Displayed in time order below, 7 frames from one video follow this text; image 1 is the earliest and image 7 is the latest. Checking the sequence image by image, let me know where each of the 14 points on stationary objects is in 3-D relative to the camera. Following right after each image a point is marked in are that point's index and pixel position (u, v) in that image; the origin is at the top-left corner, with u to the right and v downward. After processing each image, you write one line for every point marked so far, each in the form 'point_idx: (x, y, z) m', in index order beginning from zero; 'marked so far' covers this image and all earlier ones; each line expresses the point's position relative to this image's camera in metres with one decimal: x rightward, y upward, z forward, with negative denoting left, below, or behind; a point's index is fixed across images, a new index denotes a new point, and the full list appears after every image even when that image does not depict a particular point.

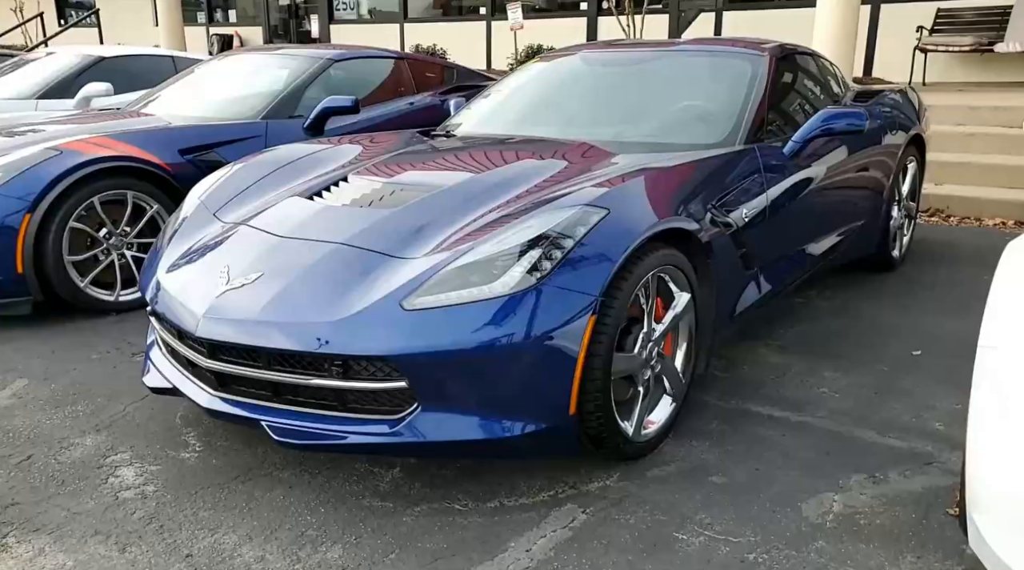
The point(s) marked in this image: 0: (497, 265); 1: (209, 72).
0: (0.0, +0.1, +2.3) m
1: (-2.2, +1.5, +5.7) m
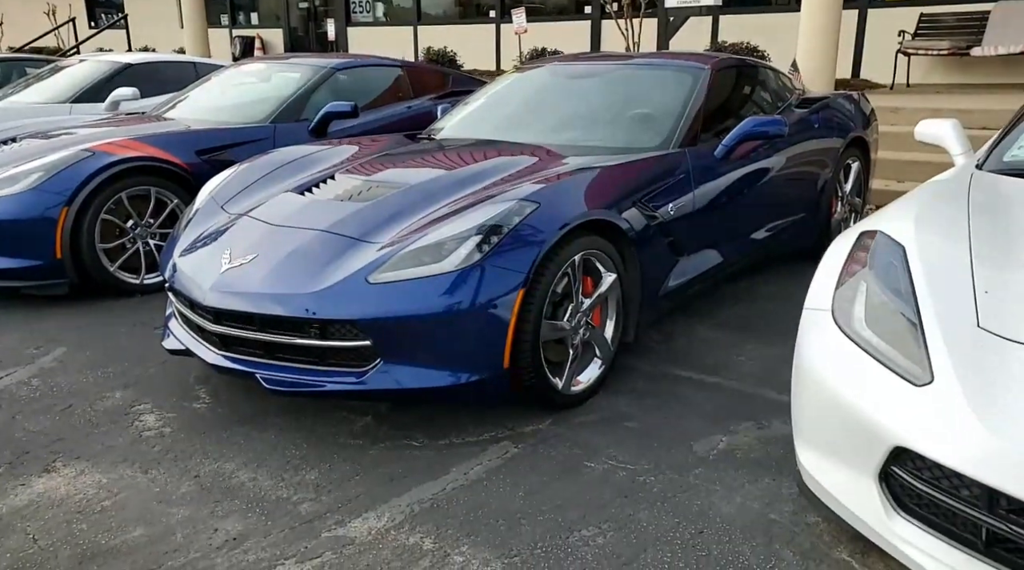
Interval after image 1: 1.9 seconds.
0: (-0.2, +0.1, +2.8) m
1: (-2.3, +1.6, +6.3) m
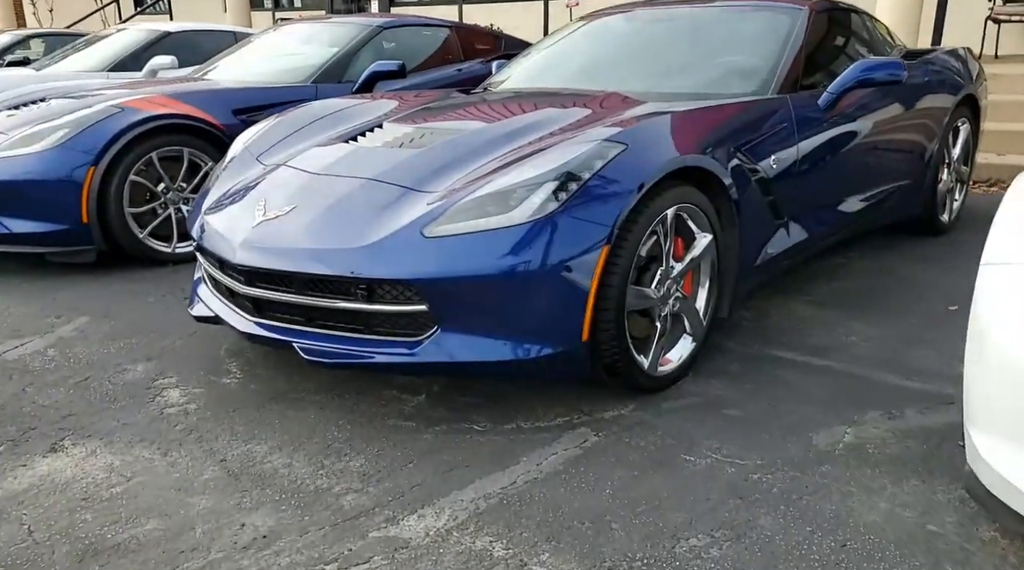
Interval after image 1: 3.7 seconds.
0: (0.0, +0.3, +2.4) m
1: (-1.8, +1.8, +6.0) m
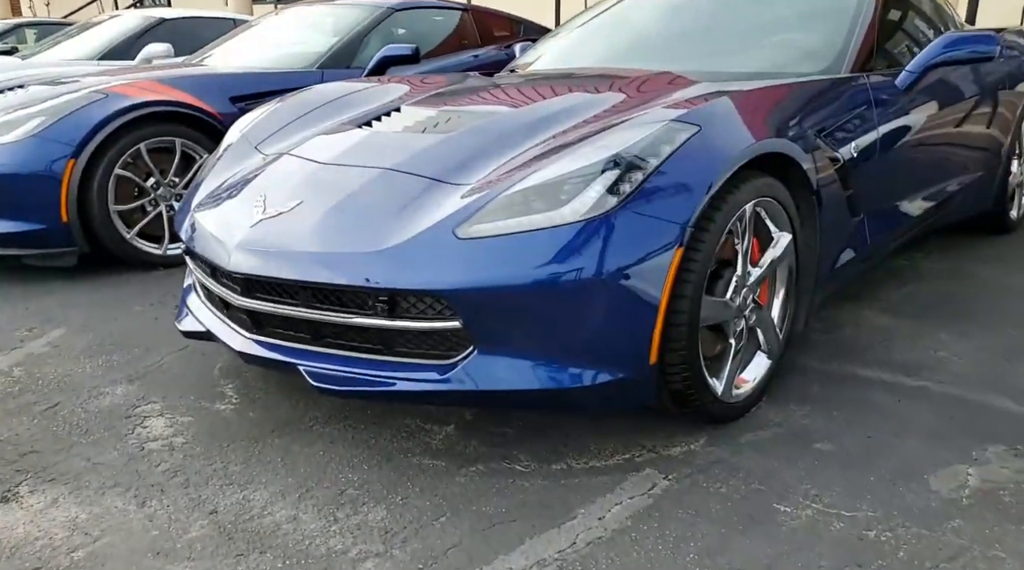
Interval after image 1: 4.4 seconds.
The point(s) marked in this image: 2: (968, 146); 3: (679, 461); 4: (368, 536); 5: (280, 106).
0: (+0.1, +0.2, +1.9) m
1: (-1.7, +1.8, +5.5) m
2: (+2.0, +0.6, +3.5) m
3: (+0.4, -0.4, +2.1) m
4: (-0.3, -0.6, +1.8) m
5: (-0.9, +0.7, +3.1) m
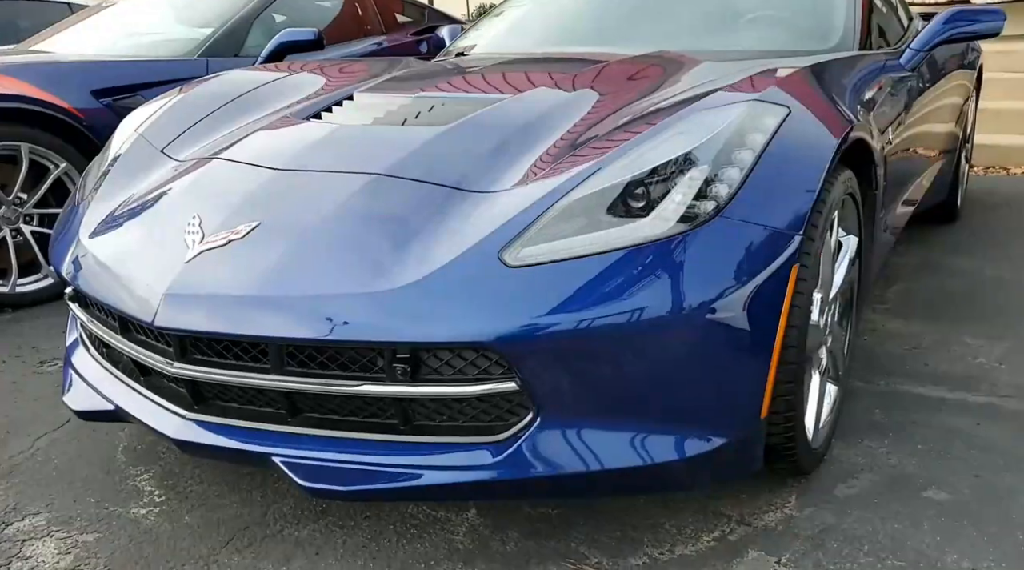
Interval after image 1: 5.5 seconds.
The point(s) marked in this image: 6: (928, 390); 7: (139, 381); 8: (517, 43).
0: (+0.2, +0.2, +1.5) m
1: (-2.3, +1.6, +4.7) m
2: (+1.8, +0.6, +3.4) m
3: (+0.5, -0.5, +1.6) m
4: (-0.1, -0.6, +1.2) m
5: (-1.0, +0.6, +2.4) m
6: (+1.2, -0.3, +2.2) m
7: (-0.8, -0.2, +1.7) m
8: (0.0, +1.0, +3.2) m
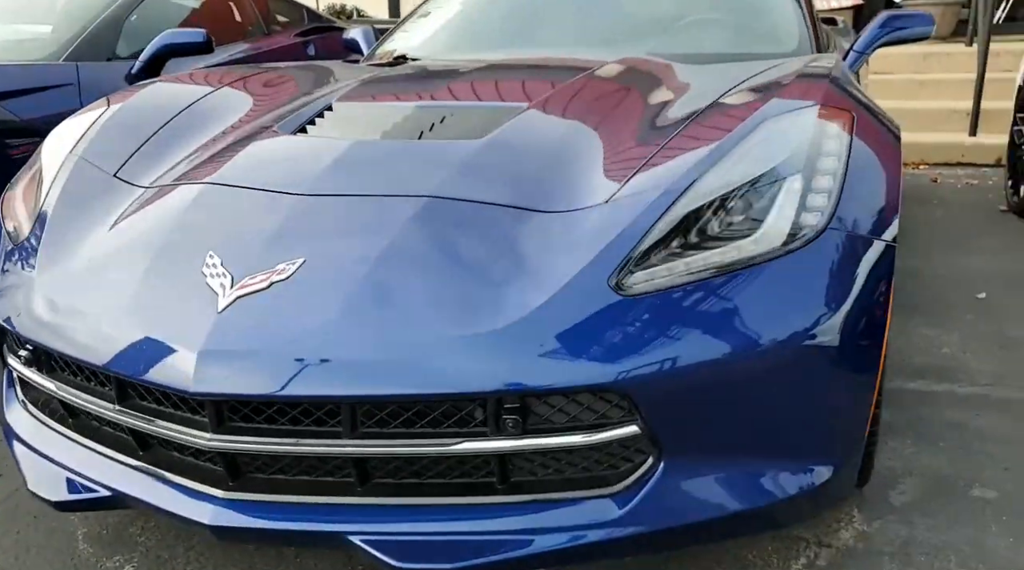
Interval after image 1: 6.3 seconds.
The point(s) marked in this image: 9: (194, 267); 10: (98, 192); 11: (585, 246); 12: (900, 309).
0: (+0.4, +0.1, +1.4) m
1: (-2.8, +1.4, +4.0) m
2: (+1.5, +0.7, +3.5) m
3: (+0.7, -0.5, +1.6) m
4: (+0.1, -0.7, +1.0) m
5: (-1.0, +0.4, +2.0) m
6: (+1.2, -0.3, +2.3) m
7: (-0.7, -0.3, +1.4) m
8: (-0.2, +0.9, +3.0) m
9: (-0.5, 0.0, +1.3) m
10: (-0.9, +0.2, +1.7) m
11: (+0.1, +0.1, +1.3) m
12: (+1.4, -0.1, +2.9) m
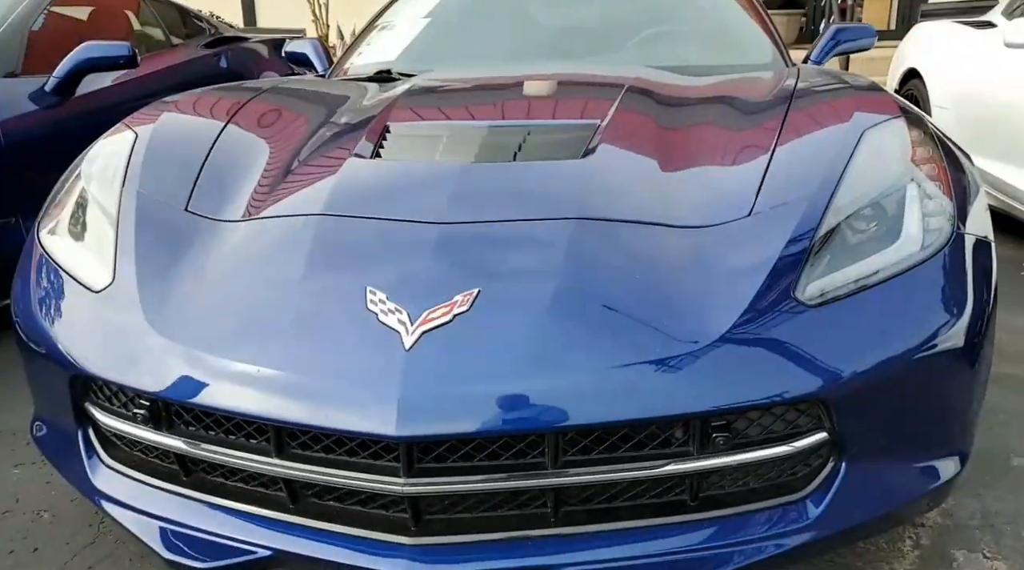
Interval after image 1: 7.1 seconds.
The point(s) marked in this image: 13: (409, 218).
0: (+0.6, +0.1, +1.4) m
1: (-3.0, +1.2, +3.5) m
2: (+1.3, +0.7, +3.8) m
3: (+0.9, -0.5, +1.7) m
4: (+0.5, -0.7, +1.1) m
5: (-0.9, +0.3, +1.9) m
6: (+1.3, -0.3, +2.5) m
7: (-0.4, -0.4, +1.3) m
8: (-0.3, +0.9, +3.0) m
9: (-0.3, 0.0, +1.3) m
10: (-0.6, +0.1, +1.5) m
11: (+0.4, 0.0, +1.3) m
12: (+1.4, -0.1, +3.2) m
13: (-0.2, +0.1, +1.4) m
